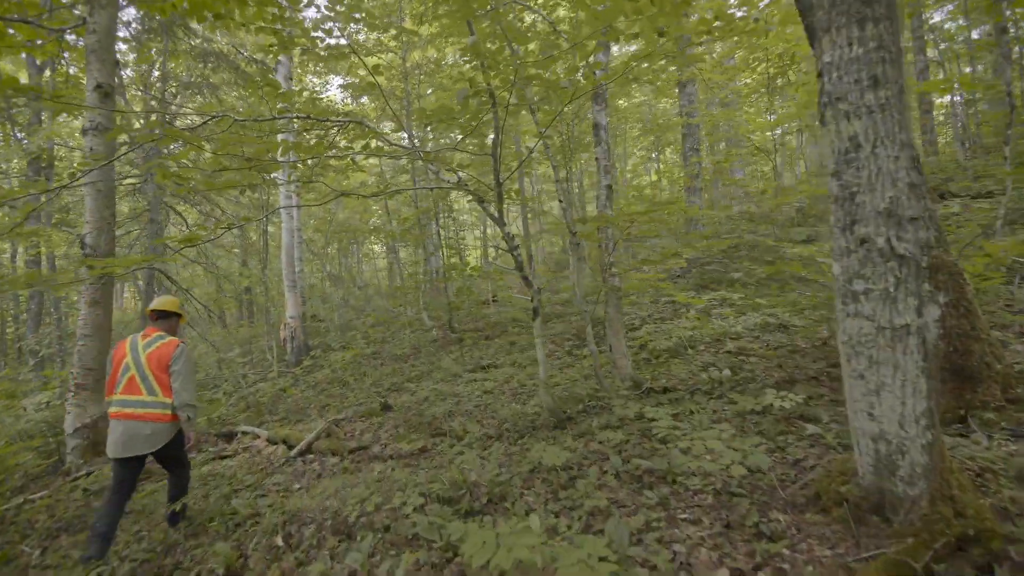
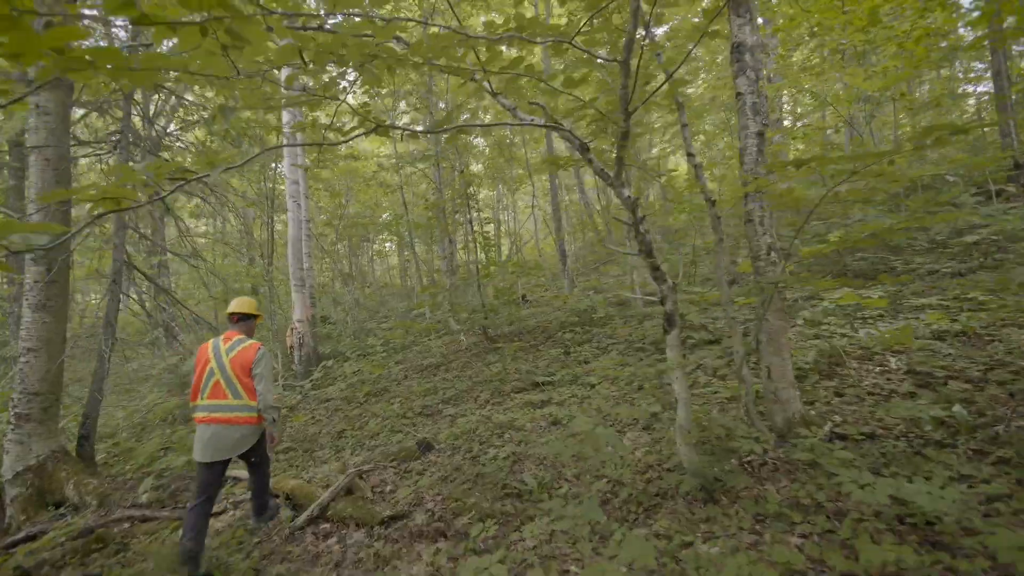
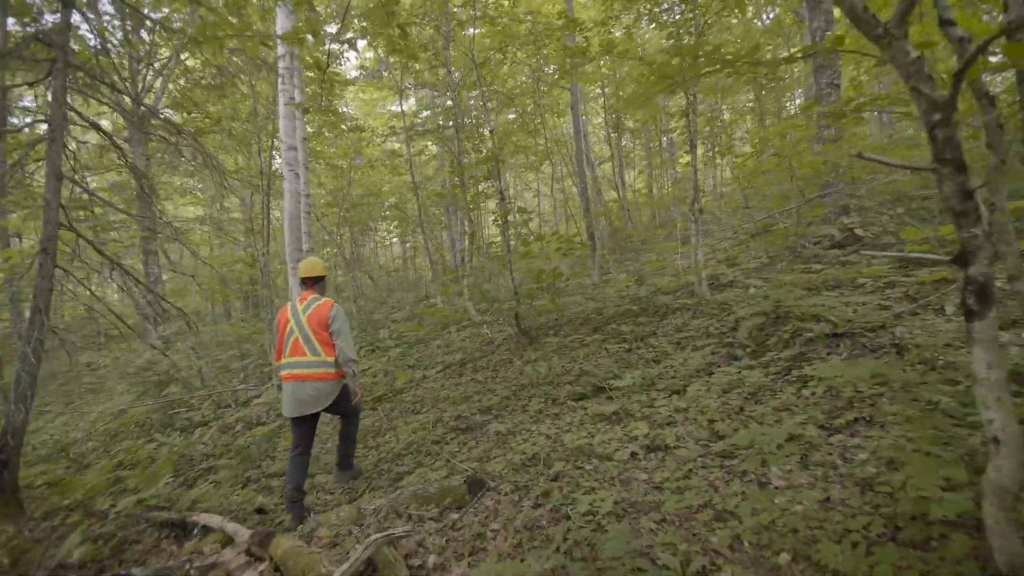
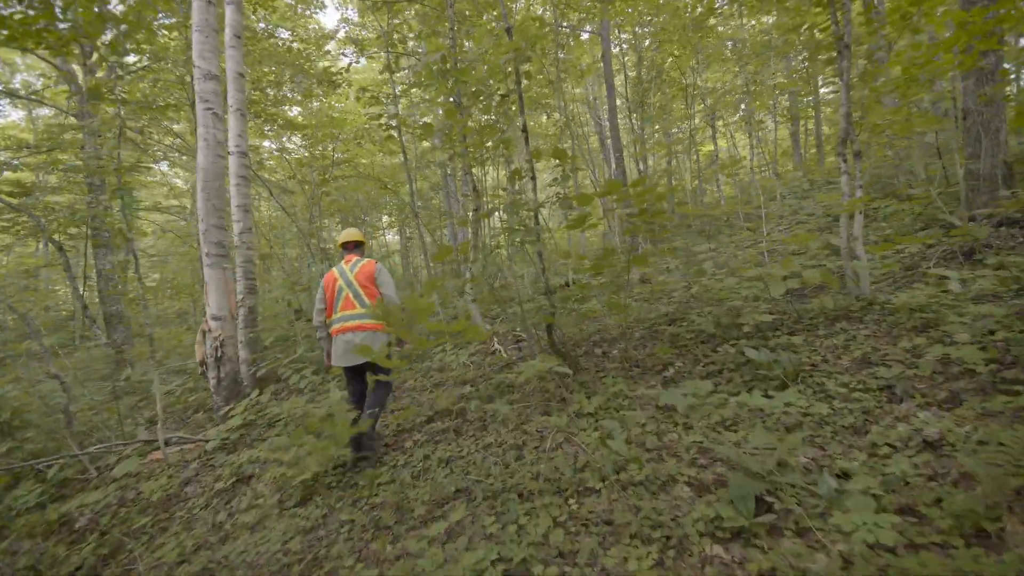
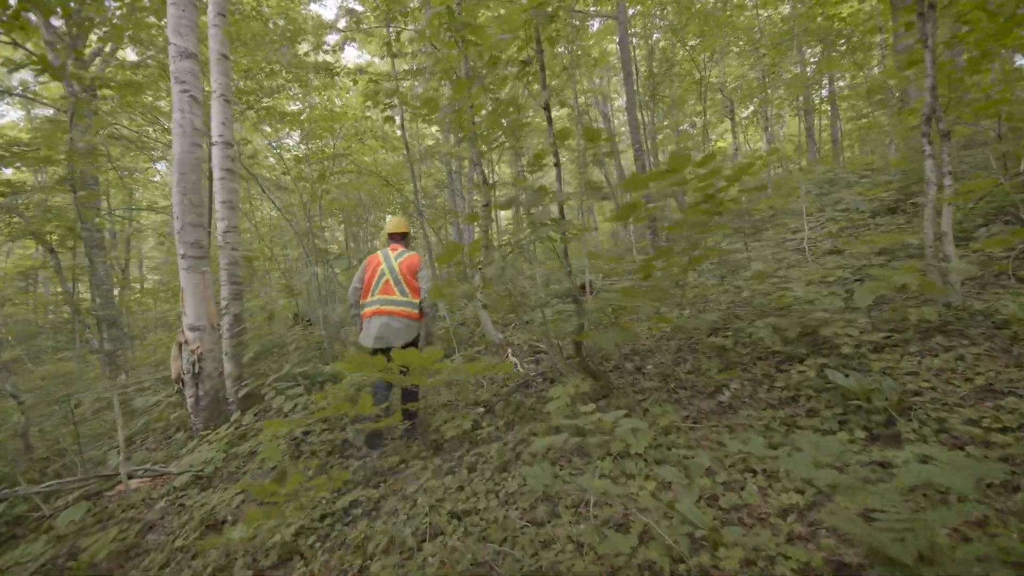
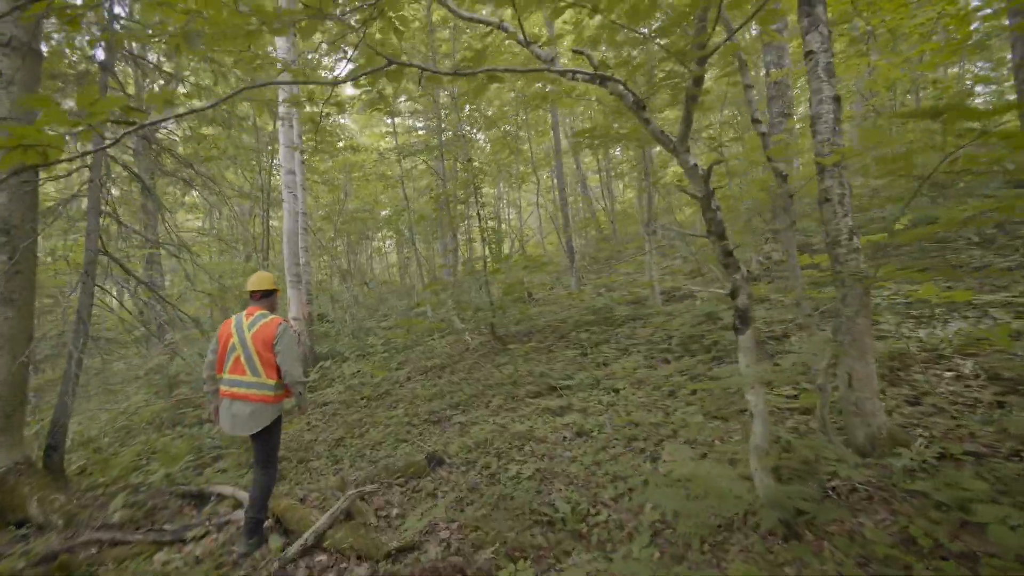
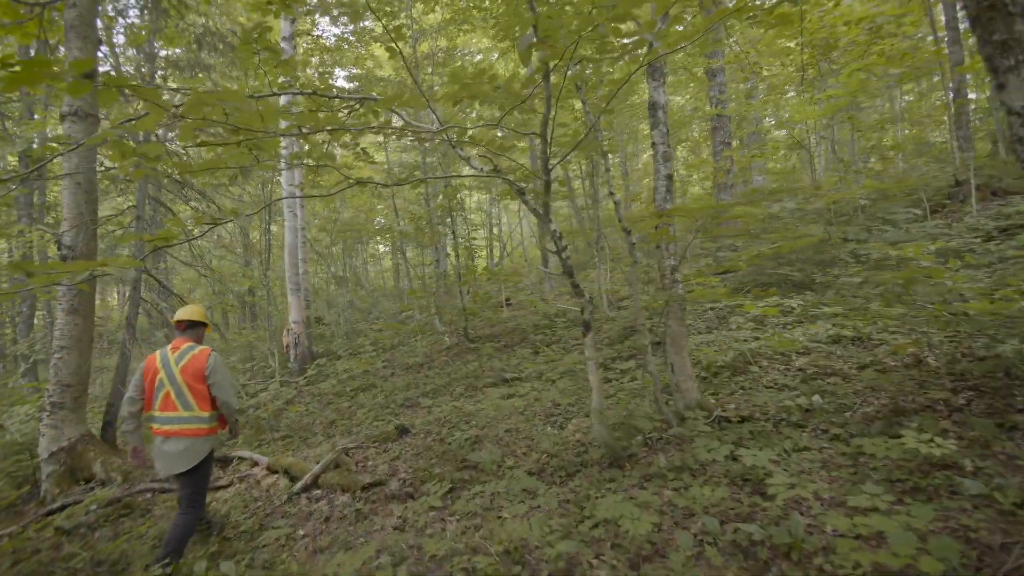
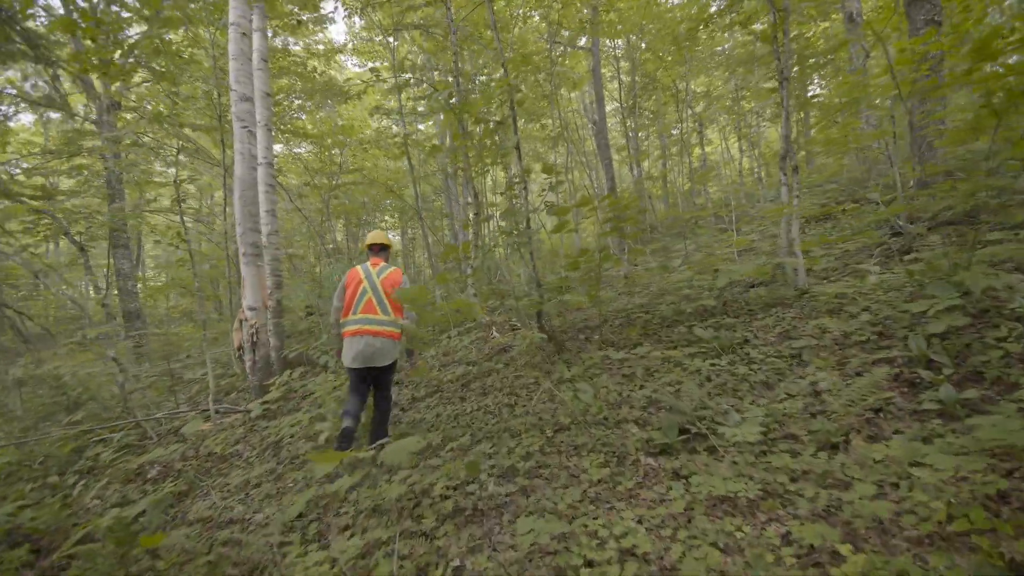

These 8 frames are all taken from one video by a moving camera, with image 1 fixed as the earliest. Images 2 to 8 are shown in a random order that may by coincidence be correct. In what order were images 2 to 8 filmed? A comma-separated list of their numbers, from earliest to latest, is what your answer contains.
7, 2, 6, 3, 8, 4, 5
